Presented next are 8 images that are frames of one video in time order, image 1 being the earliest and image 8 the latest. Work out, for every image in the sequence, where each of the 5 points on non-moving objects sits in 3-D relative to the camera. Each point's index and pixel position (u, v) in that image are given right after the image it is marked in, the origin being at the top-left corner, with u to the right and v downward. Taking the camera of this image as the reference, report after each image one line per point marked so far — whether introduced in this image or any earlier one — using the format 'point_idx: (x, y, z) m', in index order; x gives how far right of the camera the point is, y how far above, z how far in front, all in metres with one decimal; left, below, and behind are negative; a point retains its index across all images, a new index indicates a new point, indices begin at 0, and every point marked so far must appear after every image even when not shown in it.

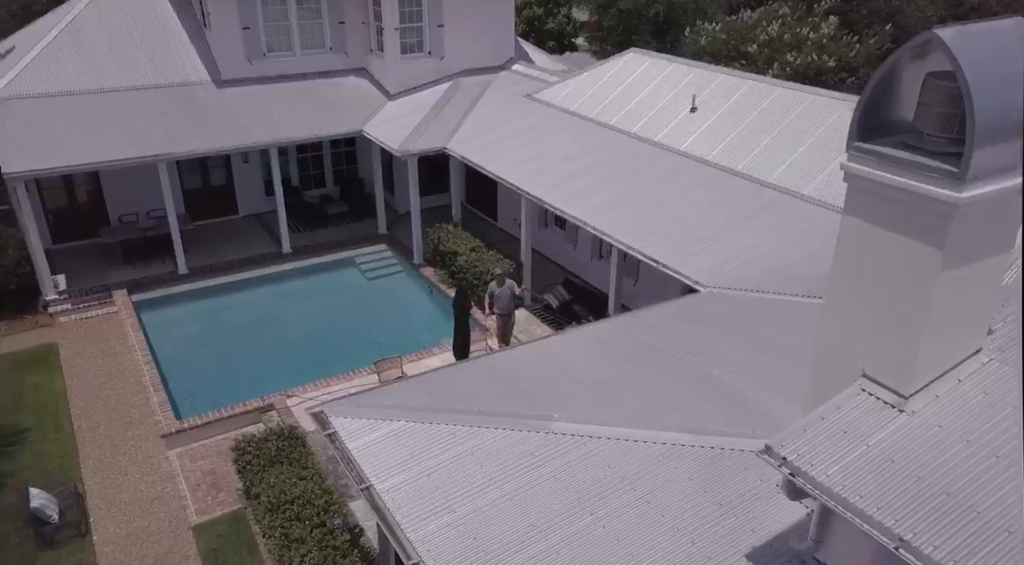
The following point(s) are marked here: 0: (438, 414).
0: (-0.8, -1.4, +8.6) m
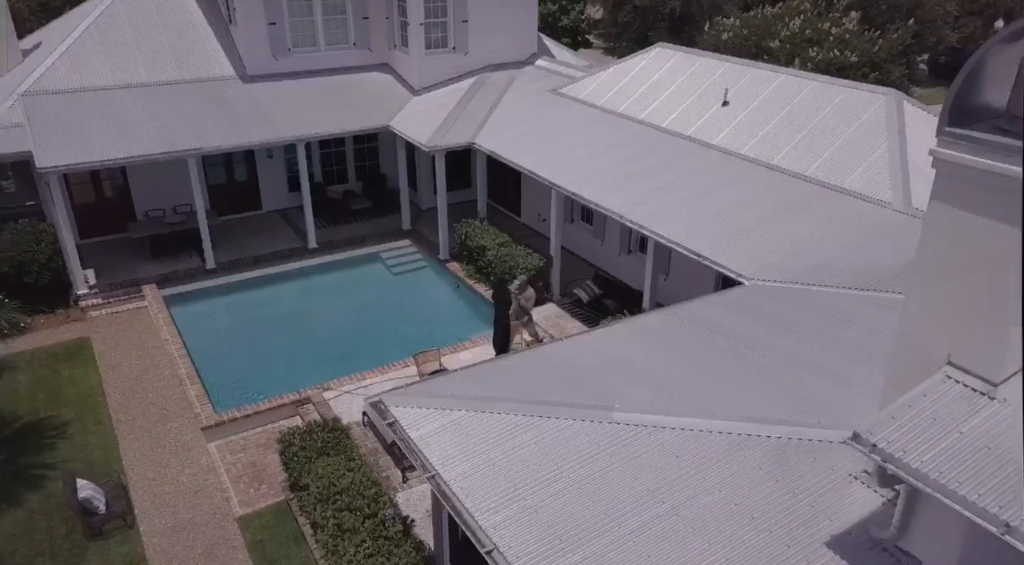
0: (-0.1, -1.3, +8.6) m
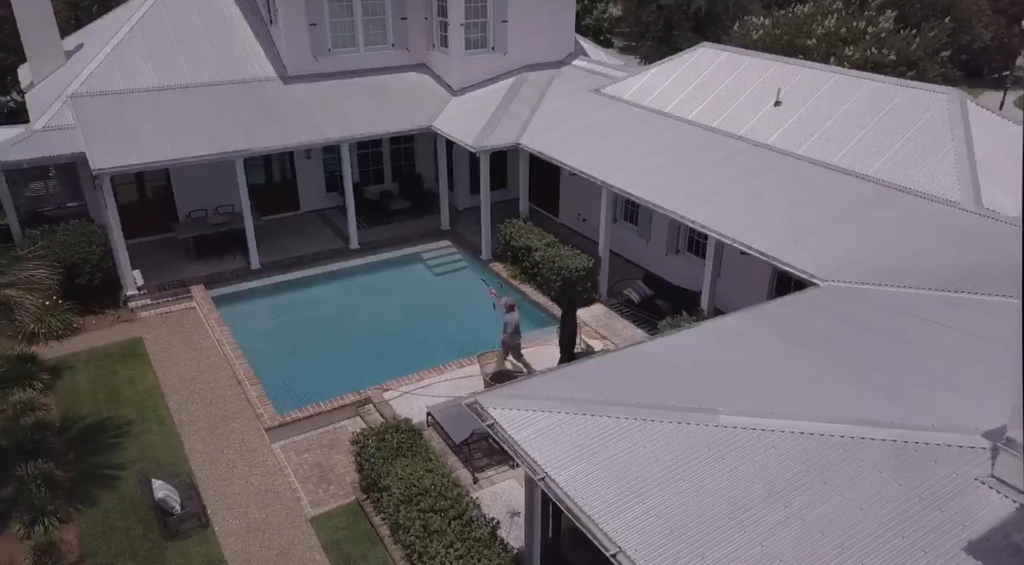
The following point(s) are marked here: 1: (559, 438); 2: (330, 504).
0: (+0.9, -1.3, +8.6) m
1: (+0.5, -1.6, +8.3) m
2: (-2.8, -3.5, +12.8) m
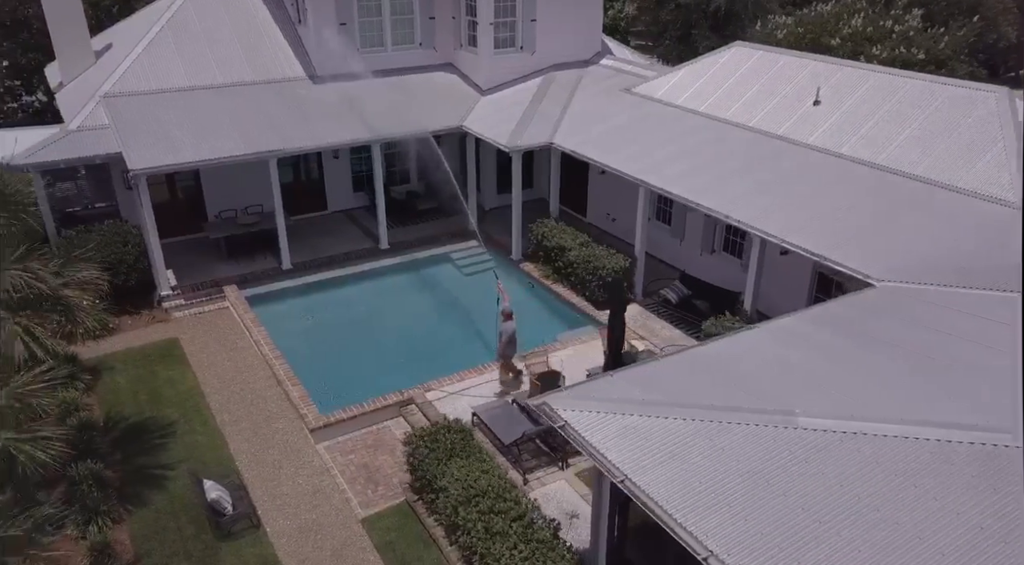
0: (+1.7, -1.3, +8.6) m
1: (+1.2, -1.6, +8.2) m
2: (-2.1, -3.5, +12.7) m
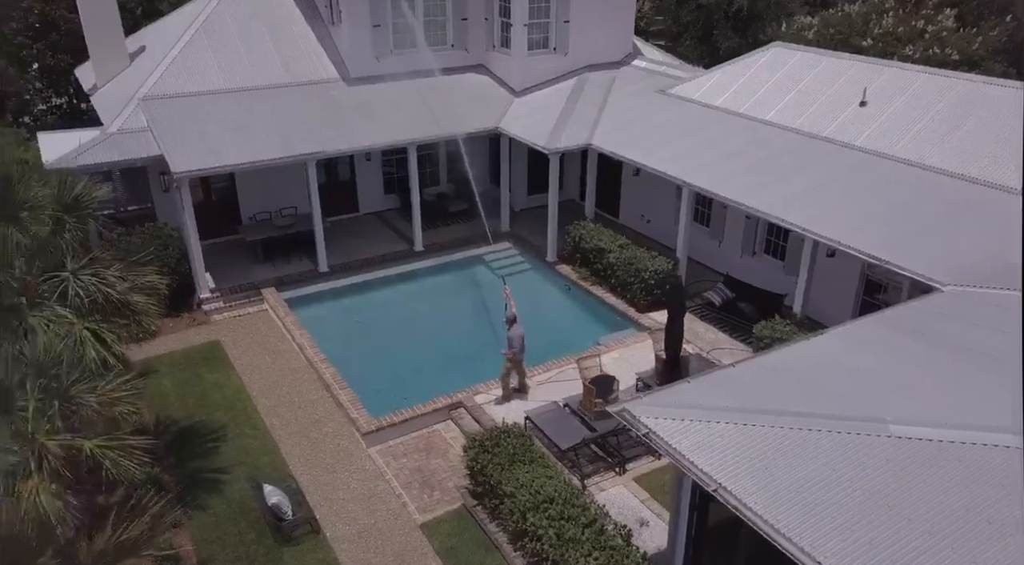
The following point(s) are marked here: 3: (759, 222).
0: (+2.5, -1.4, +8.5) m
1: (+2.1, -1.7, +8.1) m
2: (-1.1, -3.5, +12.7) m
3: (+5.9, +1.4, +19.4) m
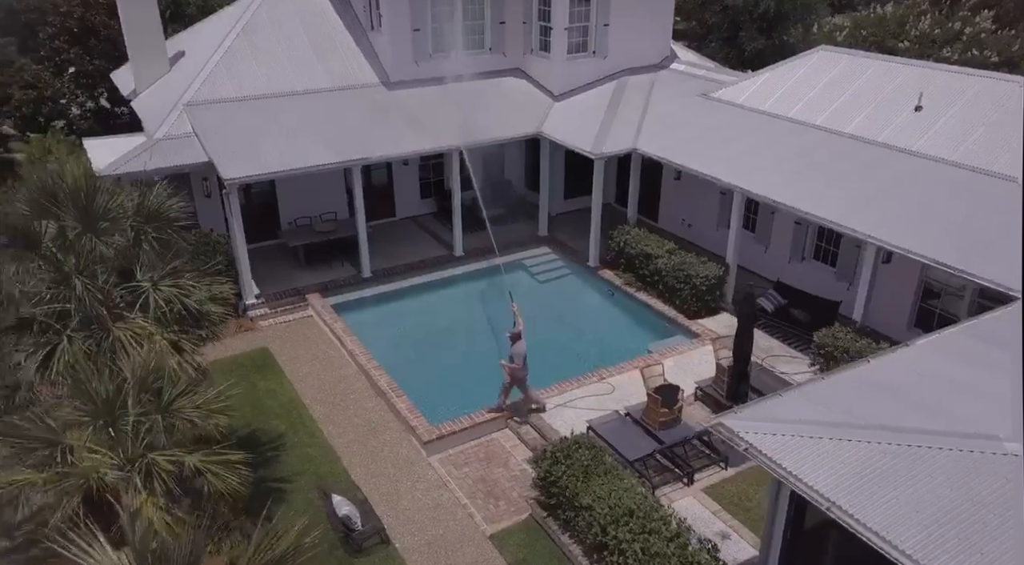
0: (+3.5, -1.5, +8.3) m
1: (+3.1, -1.8, +8.0) m
2: (-0.1, -3.7, +12.6) m
3: (+7.0, +1.3, +19.2) m
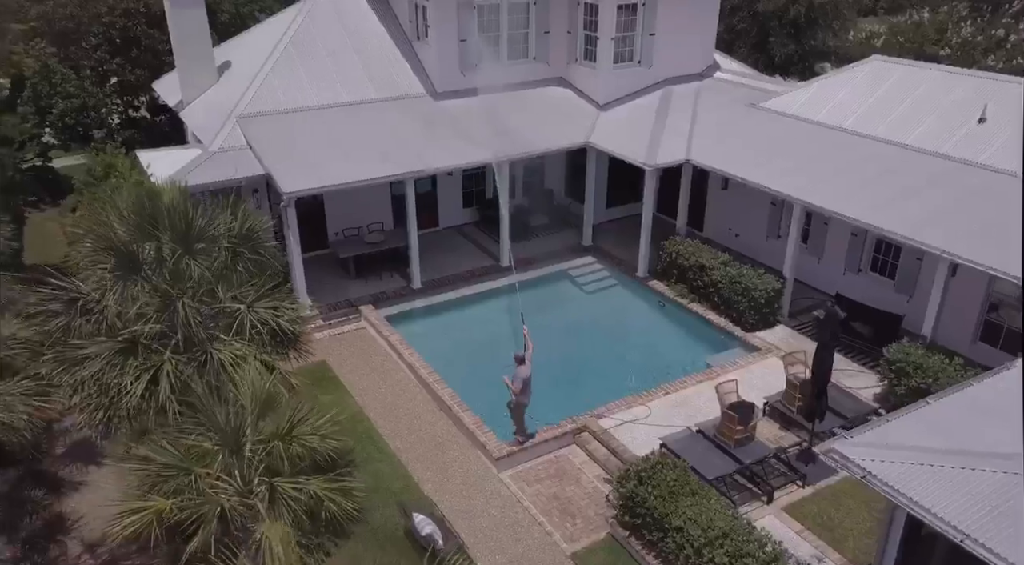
0: (+4.7, -1.8, +8.2) m
1: (+4.3, -2.0, +7.9) m
2: (+1.1, -3.9, +12.5) m
3: (+8.3, +1.0, +19.1) m
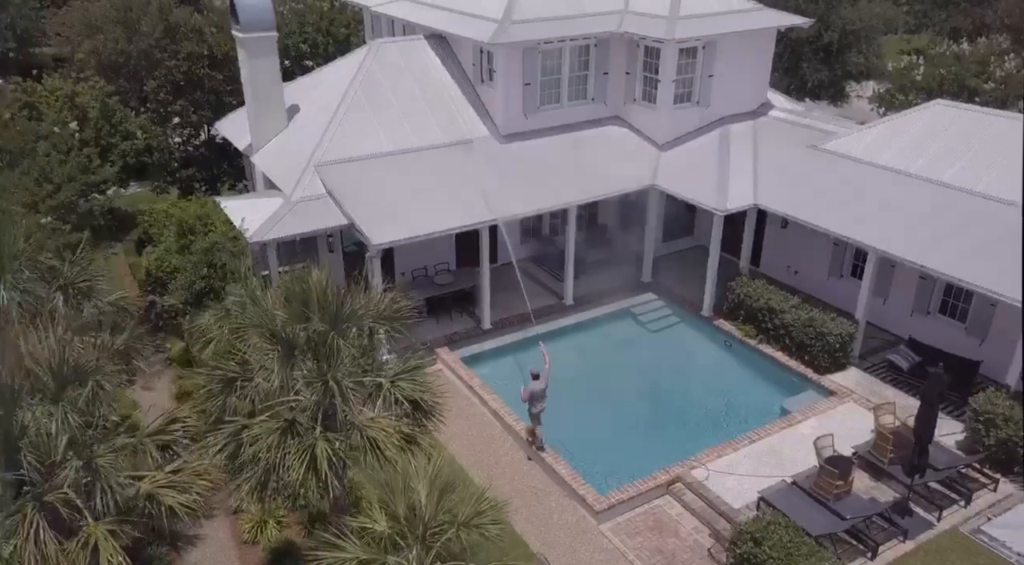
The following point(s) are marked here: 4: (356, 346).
0: (+6.4, -2.7, +8.6) m
1: (+6.0, -3.0, +8.2) m
2: (+2.9, -4.9, +12.9) m
3: (+10.1, 0.0, +19.4) m
4: (-2.0, -0.8, +10.7) m
